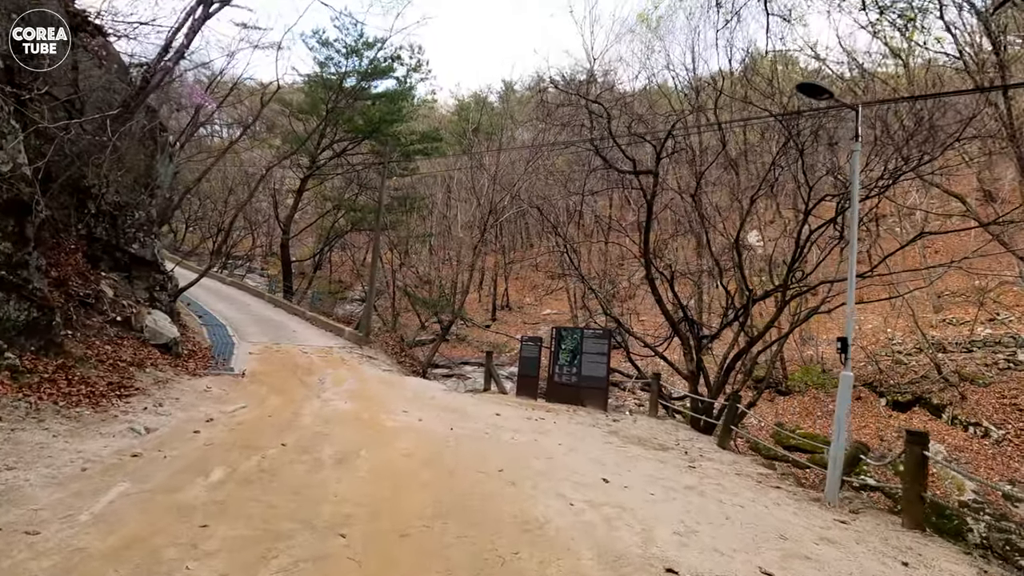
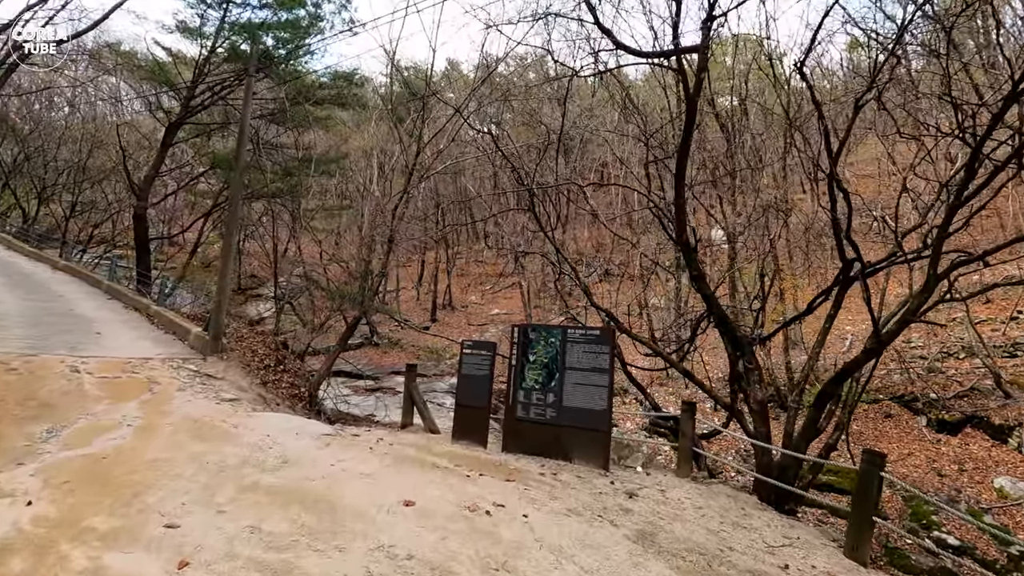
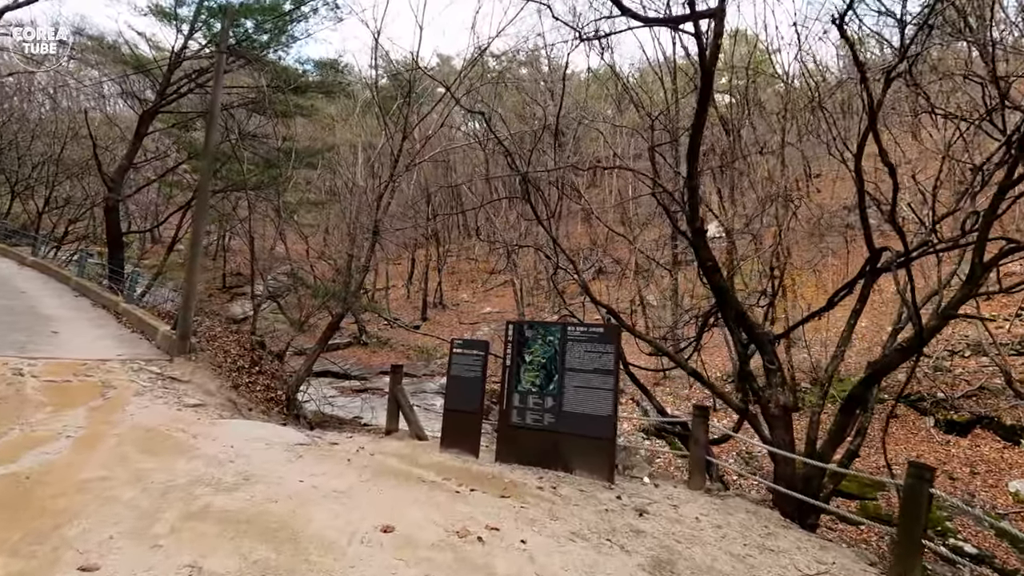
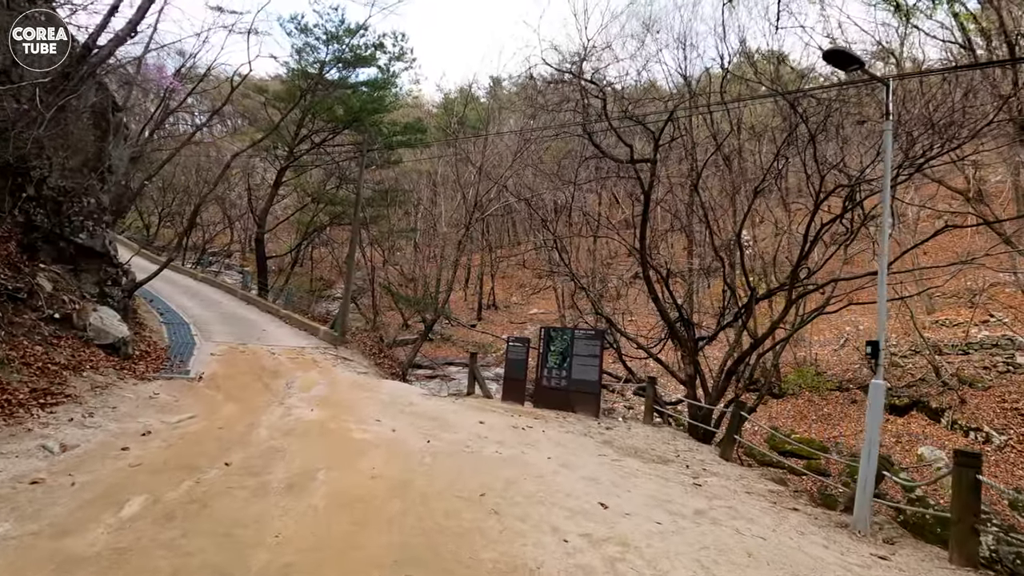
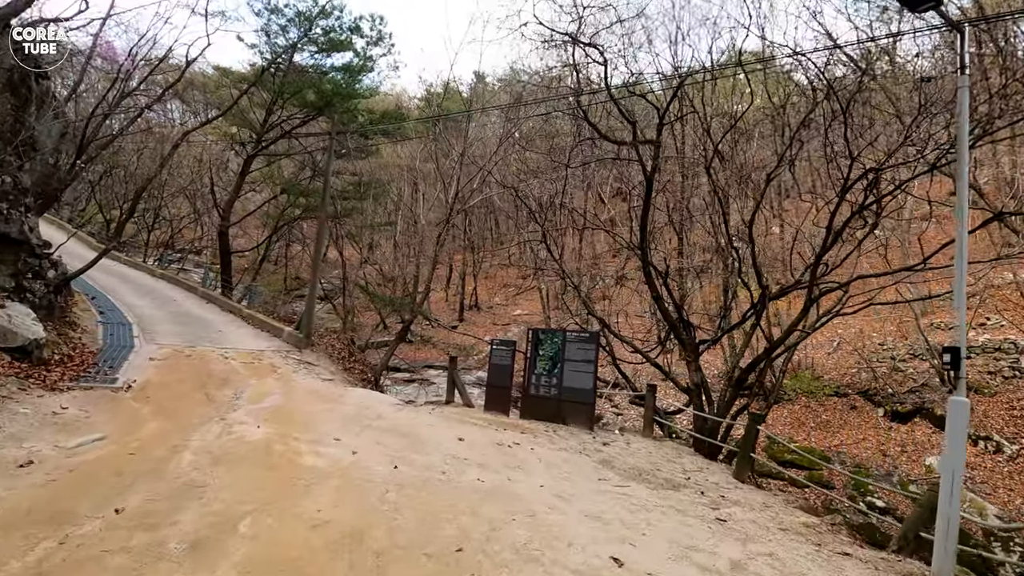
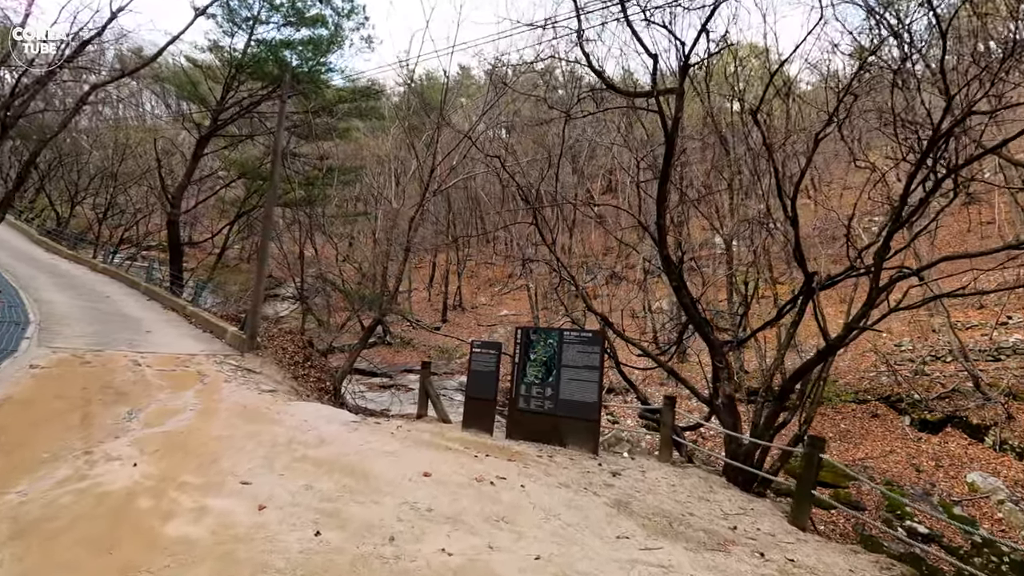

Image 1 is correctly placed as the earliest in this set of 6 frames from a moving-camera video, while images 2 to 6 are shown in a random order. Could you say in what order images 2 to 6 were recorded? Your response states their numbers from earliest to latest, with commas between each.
4, 5, 6, 2, 3
